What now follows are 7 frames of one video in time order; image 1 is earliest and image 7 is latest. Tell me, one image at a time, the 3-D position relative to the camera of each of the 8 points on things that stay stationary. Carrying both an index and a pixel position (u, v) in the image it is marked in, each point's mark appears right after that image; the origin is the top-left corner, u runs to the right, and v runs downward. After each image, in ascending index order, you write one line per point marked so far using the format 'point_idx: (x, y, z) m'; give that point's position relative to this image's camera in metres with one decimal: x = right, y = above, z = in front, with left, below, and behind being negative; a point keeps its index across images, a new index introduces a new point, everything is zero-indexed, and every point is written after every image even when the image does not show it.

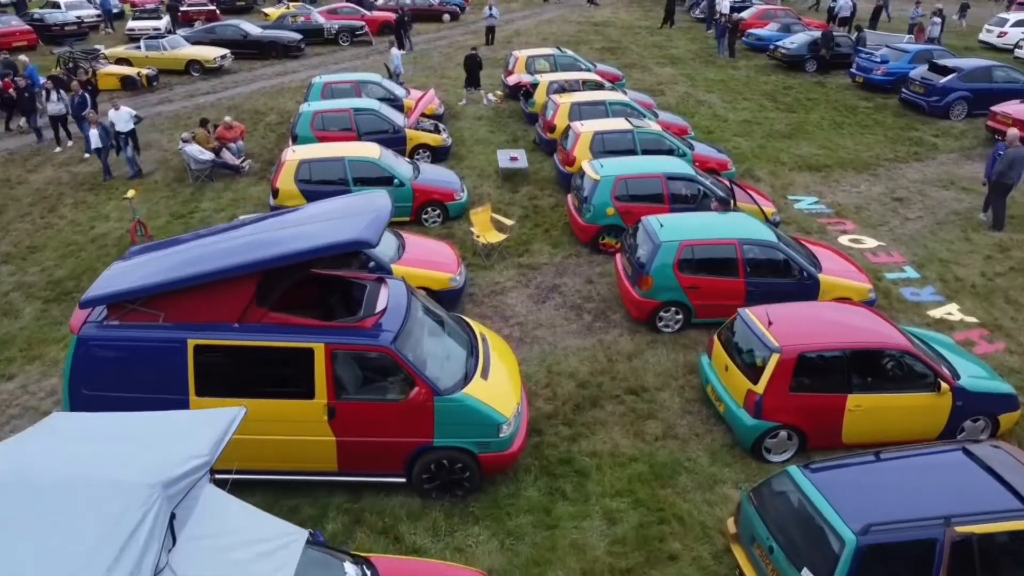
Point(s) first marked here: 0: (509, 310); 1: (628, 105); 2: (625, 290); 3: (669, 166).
0: (0.0, -0.3, +11.3) m
1: (+2.6, +4.2, +17.3) m
2: (+1.6, -0.1, +10.9) m
3: (+2.7, +2.1, +13.1) m
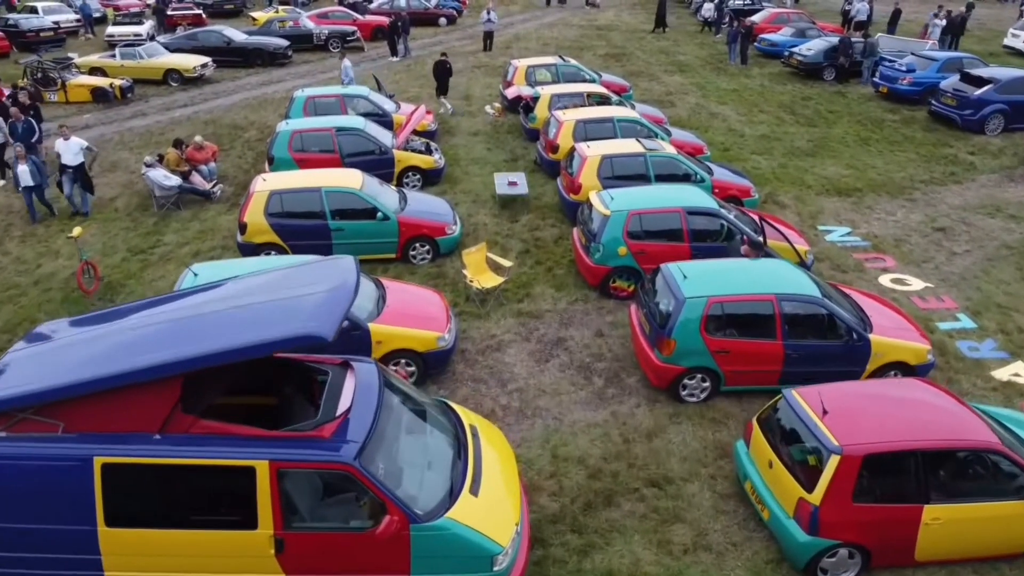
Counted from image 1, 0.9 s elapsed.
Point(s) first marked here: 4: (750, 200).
0: (-0.1, -1.1, +9.7) m
1: (+2.6, +3.5, +15.8) m
2: (+1.6, -0.8, +9.3) m
3: (+2.7, +1.4, +11.6) m
4: (+4.4, +1.6, +14.1) m
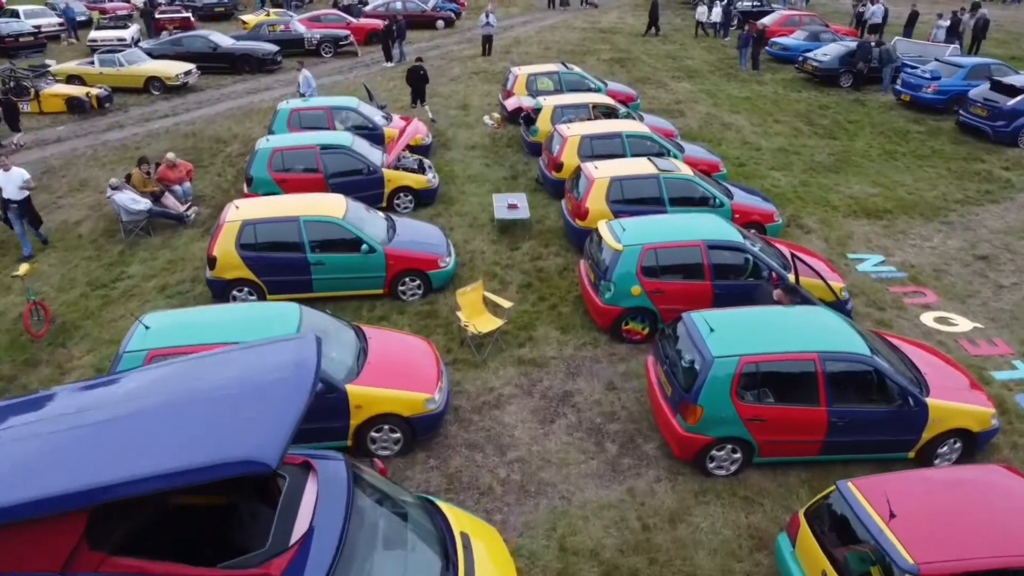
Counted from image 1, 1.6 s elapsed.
0: (-0.1, -1.6, +8.5) m
1: (+2.6, +2.9, +14.6) m
2: (+1.6, -1.4, +8.1) m
3: (+2.7, +0.8, +10.3) m
4: (+4.4, +1.1, +12.8) m
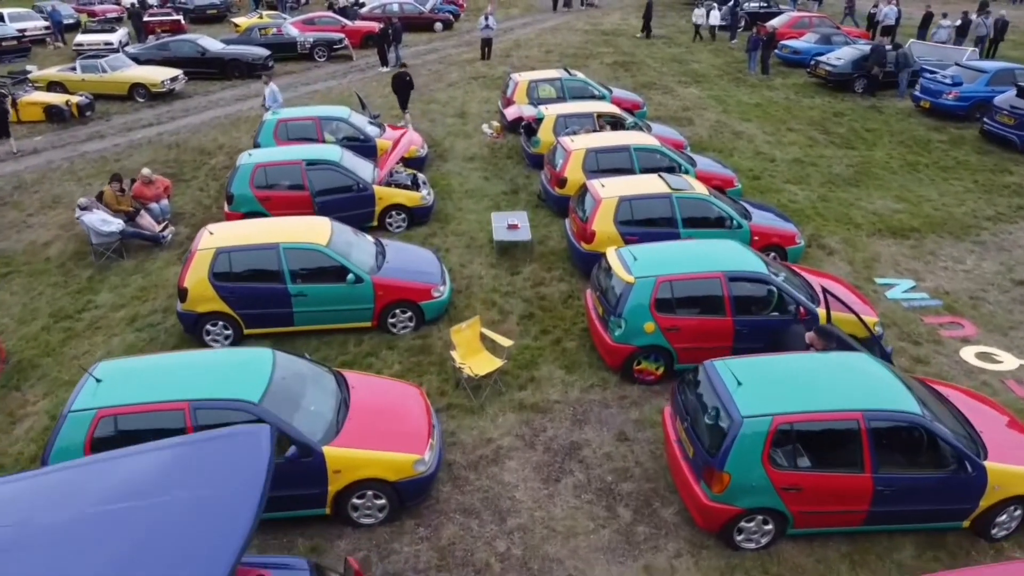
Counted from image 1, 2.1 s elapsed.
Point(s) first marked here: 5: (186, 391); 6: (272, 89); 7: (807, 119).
0: (-0.1, -2.1, +7.6) m
1: (+2.6, +2.5, +13.6) m
2: (+1.6, -1.8, +7.1) m
3: (+2.7, +0.4, +9.4) m
4: (+4.4, +0.6, +11.9) m
5: (-3.0, -0.9, +7.0) m
6: (-5.3, +4.3, +16.5) m
7: (+7.6, +4.4, +19.7) m
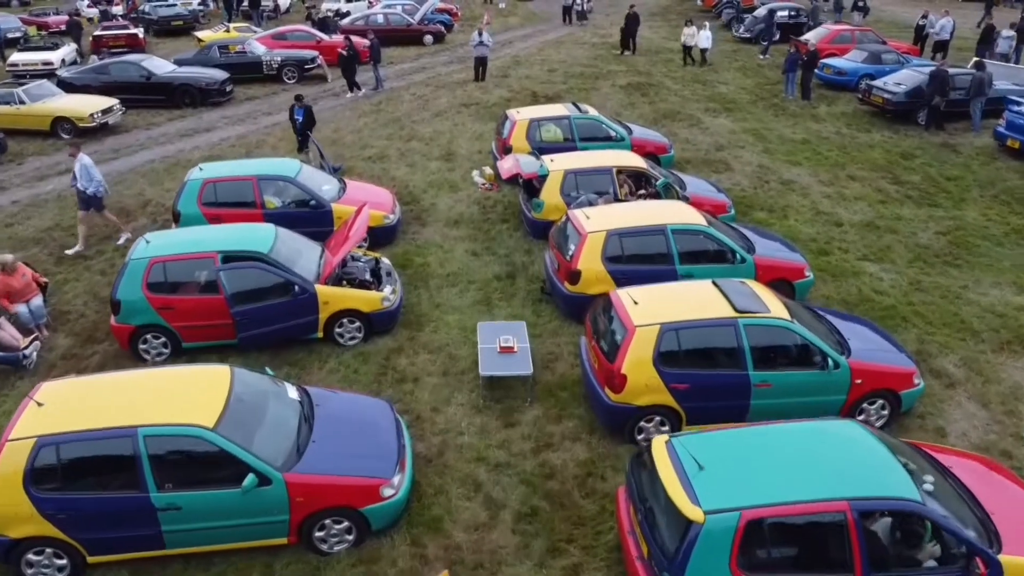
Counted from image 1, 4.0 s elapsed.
0: (-0.1, -3.8, +4.0) m
1: (+2.5, +0.7, +10.0) m
2: (+1.5, -3.5, +3.6) m
3: (+2.6, -1.4, +5.8) m
4: (+4.3, -1.1, +8.3) m
5: (-3.1, -2.7, +3.4) m
6: (-5.4, +2.5, +13.0) m
7: (+7.6, +2.7, +16.2) m
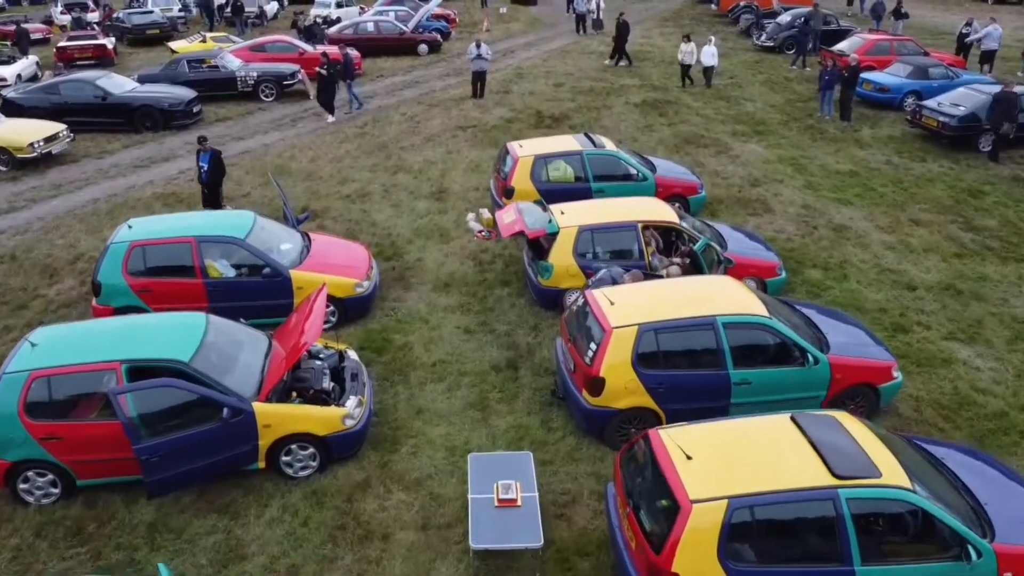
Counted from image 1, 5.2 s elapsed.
0: (-0.1, -4.9, +1.6) m
1: (+2.6, -0.4, +7.7) m
2: (+1.5, -4.6, +1.2) m
3: (+2.6, -2.5, +3.4) m
4: (+4.4, -2.2, +5.9) m
5: (-3.1, -3.8, +1.1) m
6: (-5.4, +1.4, +10.6) m
7: (+7.6, +1.6, +13.8) m
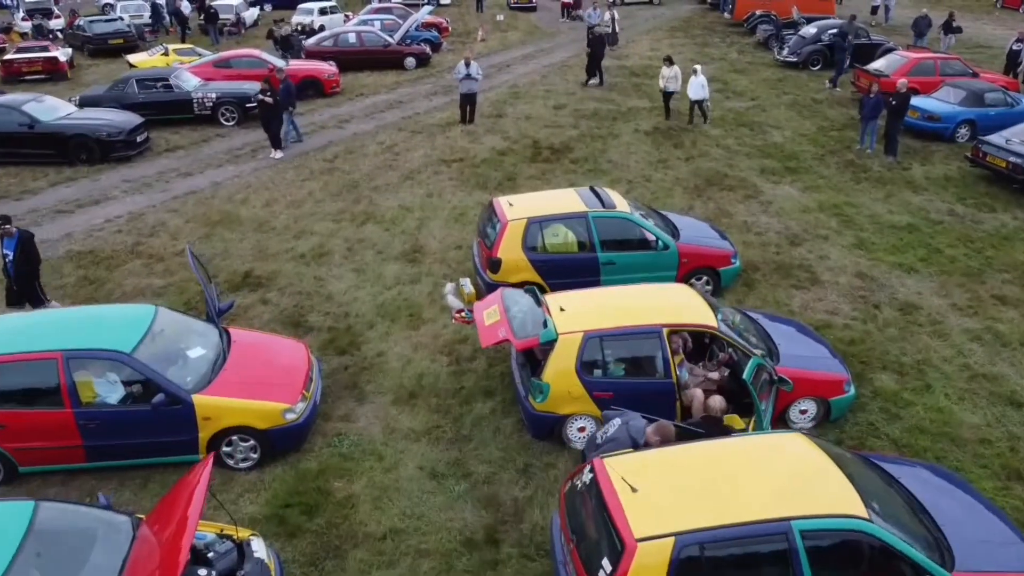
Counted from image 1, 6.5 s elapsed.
0: (-0.3, -6.2, -0.9) m
1: (+2.4, -1.6, +5.1) m
2: (+1.3, -5.9, -1.4) m
3: (+2.4, -3.8, +0.9) m
4: (+4.2, -3.5, +3.4) m
5: (-3.3, -5.0, -1.5) m
6: (-5.6, +0.2, +8.1) m
7: (+7.4, +0.3, +11.2) m
